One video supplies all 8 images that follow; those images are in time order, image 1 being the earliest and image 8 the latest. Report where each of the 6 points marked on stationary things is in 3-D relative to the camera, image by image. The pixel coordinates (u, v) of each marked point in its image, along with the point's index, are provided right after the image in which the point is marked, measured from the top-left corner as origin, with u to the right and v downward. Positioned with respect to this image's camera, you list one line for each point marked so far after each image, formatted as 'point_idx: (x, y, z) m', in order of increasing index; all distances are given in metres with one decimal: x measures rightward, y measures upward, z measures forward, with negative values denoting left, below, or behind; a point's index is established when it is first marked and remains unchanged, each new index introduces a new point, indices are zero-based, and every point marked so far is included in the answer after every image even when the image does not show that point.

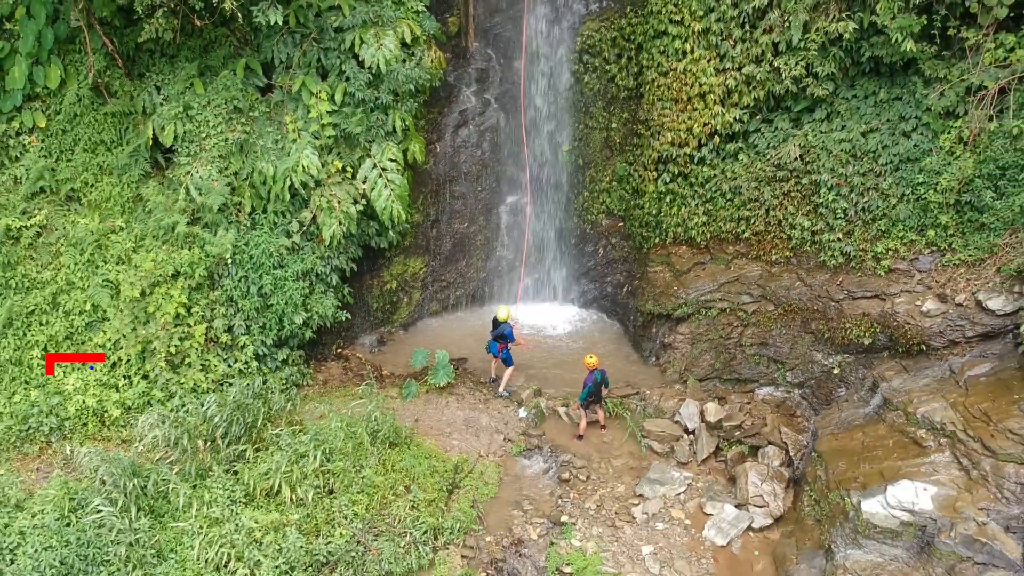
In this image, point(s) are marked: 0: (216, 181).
0: (-2.1, +0.7, +6.8) m
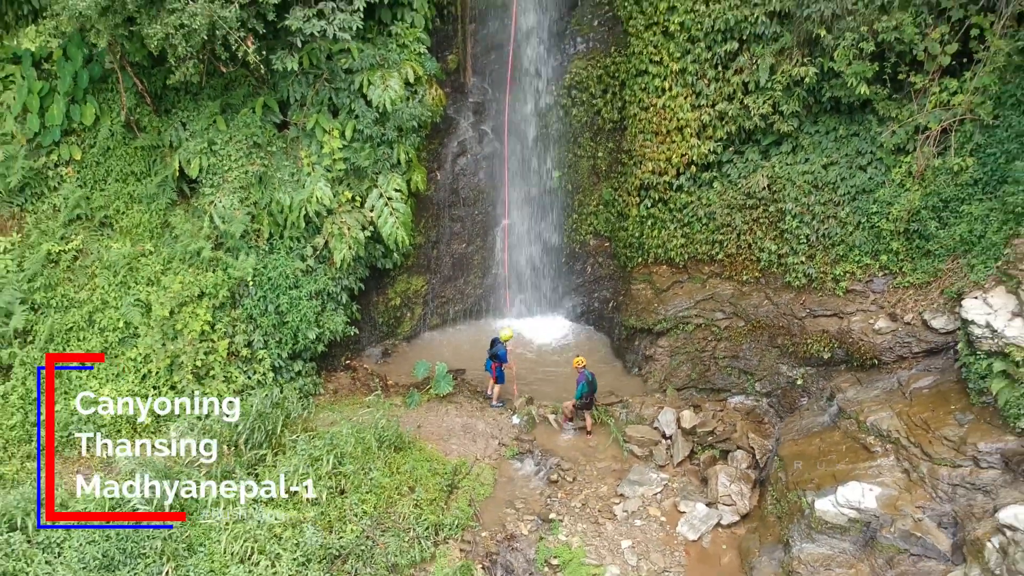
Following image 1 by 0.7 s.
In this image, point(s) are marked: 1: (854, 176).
0: (-2.1, +0.6, +7.4) m
1: (+2.6, +0.8, +7.2) m
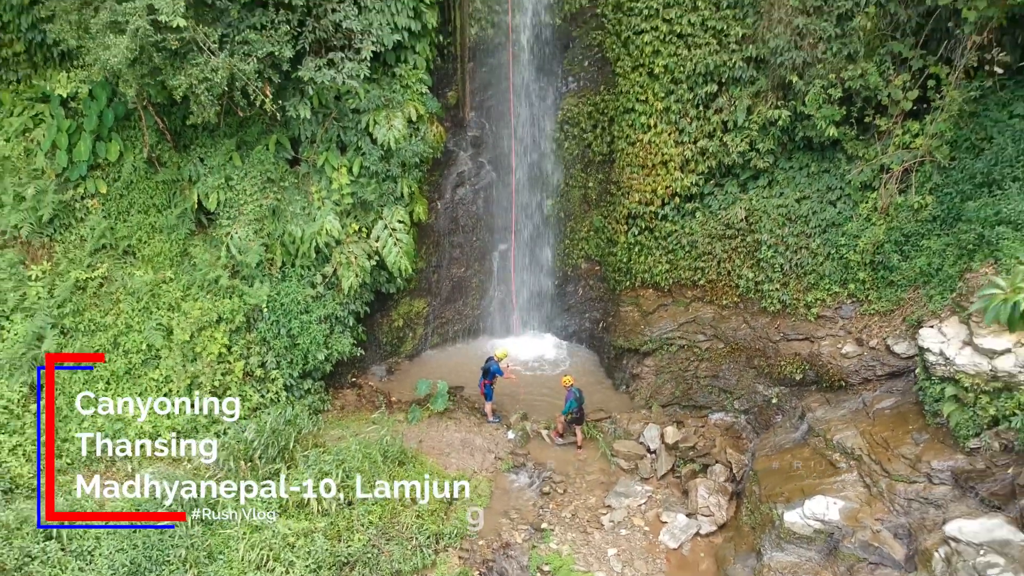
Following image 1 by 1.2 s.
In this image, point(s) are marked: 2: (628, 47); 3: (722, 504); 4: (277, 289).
0: (-2.2, +0.4, +8.0) m
1: (+2.6, +0.6, +7.8) m
2: (+1.0, +2.2, +8.6) m
3: (+1.6, -1.7, +7.3) m
4: (-2.0, 0.0, +8.1) m
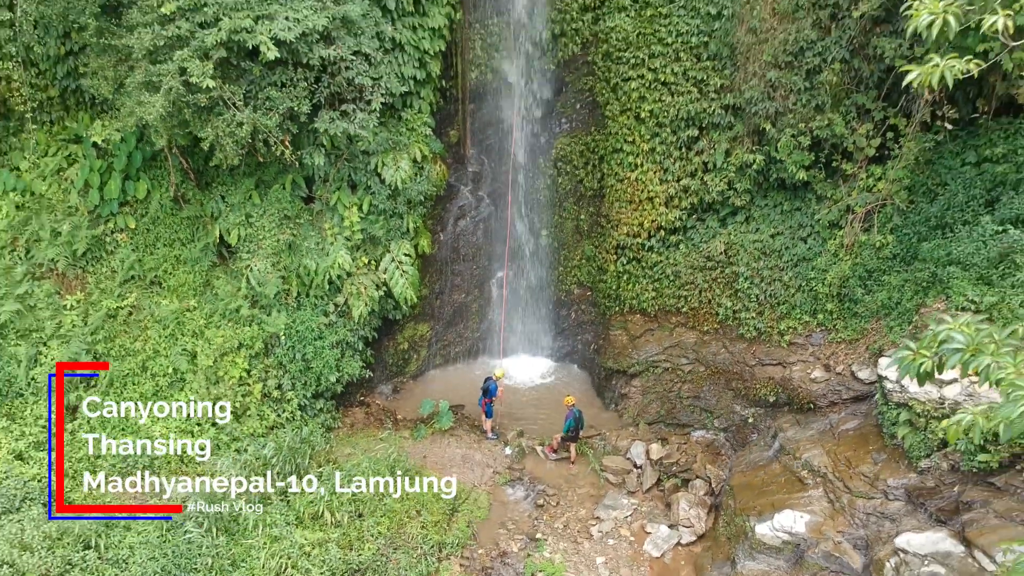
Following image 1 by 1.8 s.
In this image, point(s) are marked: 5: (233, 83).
0: (-2.2, +0.1, +8.7) m
1: (+2.5, +0.4, +8.5) m
2: (+1.0, +1.9, +9.3) m
3: (+1.6, -1.9, +8.0) m
4: (-2.0, -0.3, +8.8) m
5: (-2.2, +1.6, +7.4) m
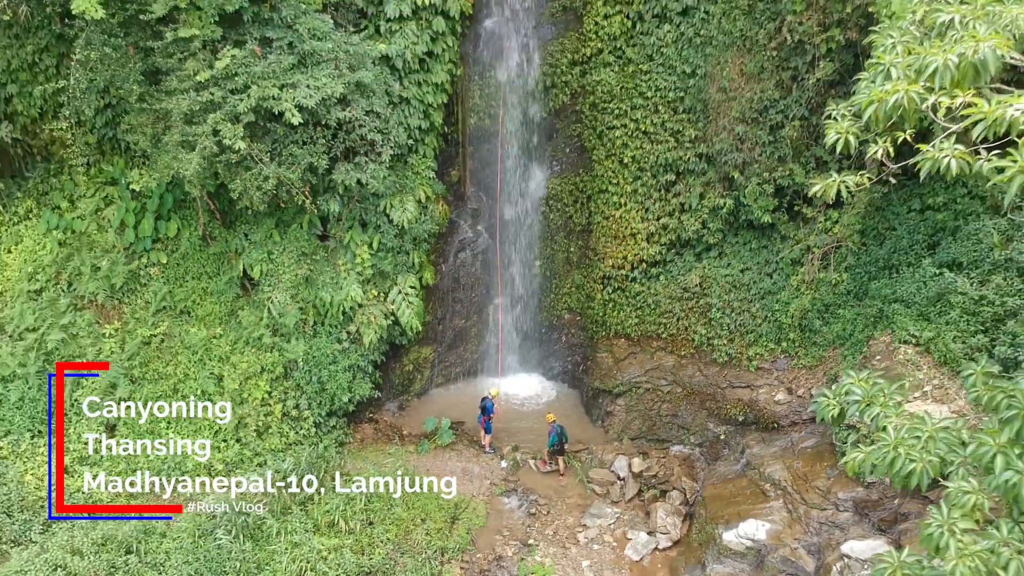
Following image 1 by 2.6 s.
0: (-2.3, -0.2, +9.6) m
1: (+2.5, +0.1, +9.4) m
2: (+1.0, +1.6, +10.2) m
3: (+1.5, -2.2, +9.0) m
4: (-2.1, -0.6, +9.8) m
5: (-2.2, +1.3, +8.3) m
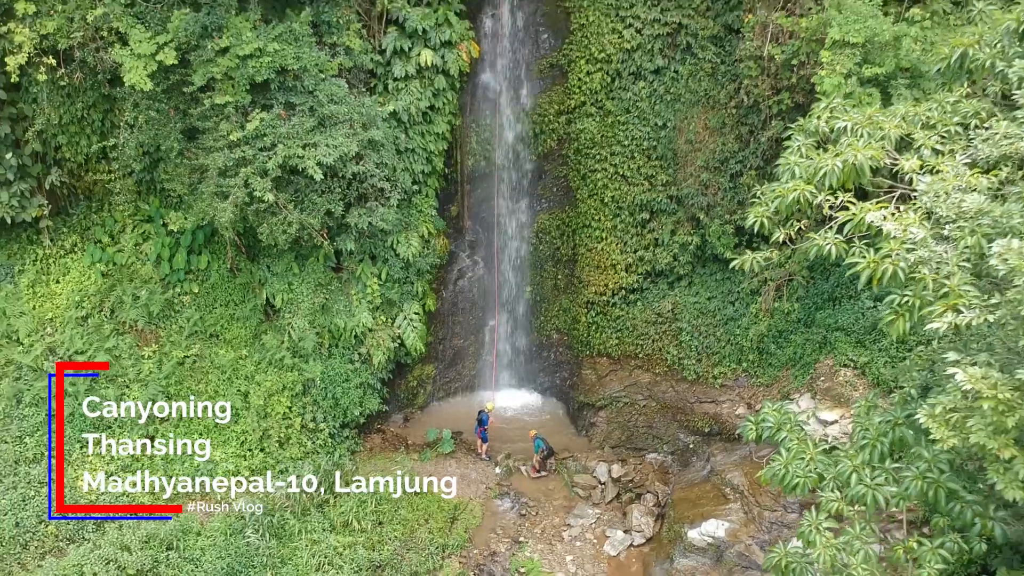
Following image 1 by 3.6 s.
0: (-2.3, -0.5, +10.9) m
1: (+2.4, -0.2, +10.7) m
2: (+0.9, +1.3, +11.4) m
3: (+1.5, -2.5, +10.2) m
4: (-2.1, -0.9, +11.0) m
5: (-2.3, +1.0, +9.6) m
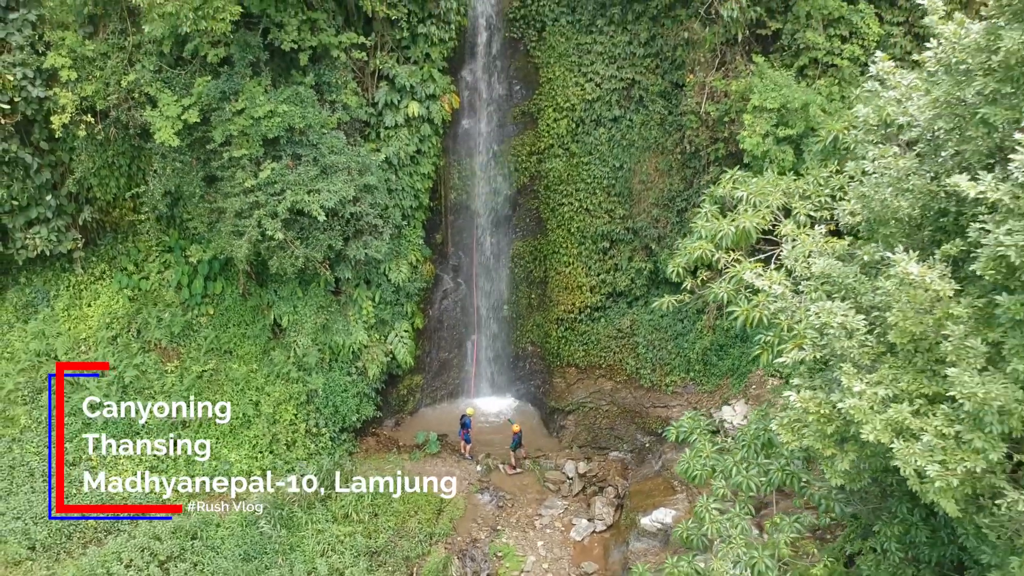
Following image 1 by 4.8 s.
0: (-2.6, -0.8, +12.4) m
1: (+2.1, -0.5, +12.3) m
2: (+0.6, +1.0, +13.0) m
3: (+1.2, -2.8, +11.8) m
4: (-2.4, -1.2, +12.5) m
5: (-2.6, +0.7, +11.1) m
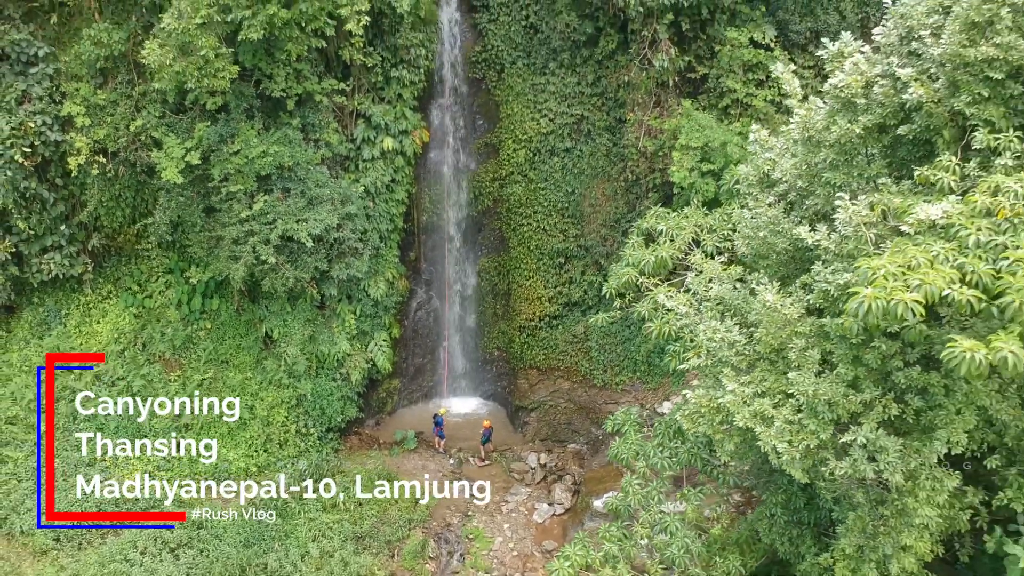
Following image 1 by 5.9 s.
0: (-3.1, -1.0, +13.9) m
1: (+1.6, -0.6, +13.9) m
2: (+0.1, +0.9, +14.6) m
3: (+0.8, -2.9, +13.4) m
4: (-2.9, -1.4, +14.0) m
5: (-3.1, +0.5, +12.6) m
